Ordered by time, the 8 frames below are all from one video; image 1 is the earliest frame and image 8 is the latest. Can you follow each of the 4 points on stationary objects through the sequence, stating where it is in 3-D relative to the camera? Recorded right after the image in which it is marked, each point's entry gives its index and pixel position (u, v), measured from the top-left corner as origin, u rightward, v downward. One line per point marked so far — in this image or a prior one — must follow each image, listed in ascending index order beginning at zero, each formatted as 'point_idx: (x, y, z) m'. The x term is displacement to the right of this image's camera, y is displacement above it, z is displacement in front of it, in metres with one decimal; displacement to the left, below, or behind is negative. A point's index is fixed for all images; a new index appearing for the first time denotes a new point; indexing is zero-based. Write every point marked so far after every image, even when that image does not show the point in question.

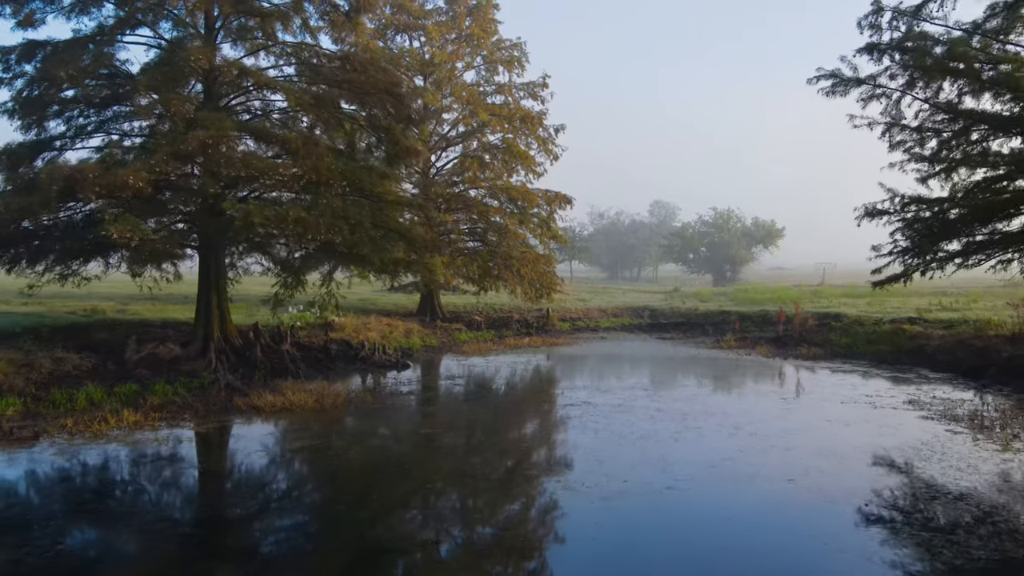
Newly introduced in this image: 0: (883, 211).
0: (+6.0, +1.2, +15.9) m
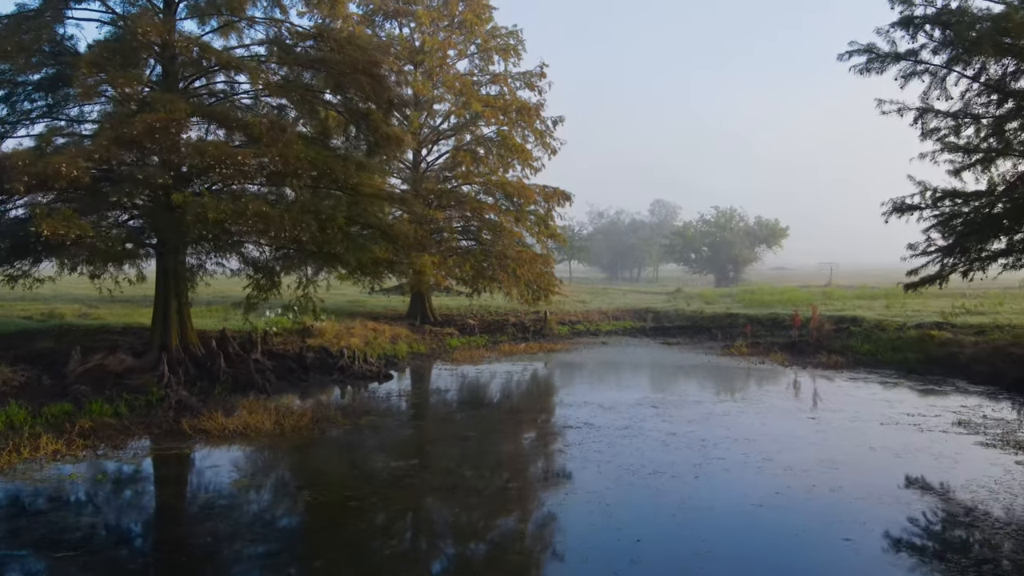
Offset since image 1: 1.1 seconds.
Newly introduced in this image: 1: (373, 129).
0: (+5.9, +1.2, +14.4) m
1: (-1.9, +2.2, +13.4) m
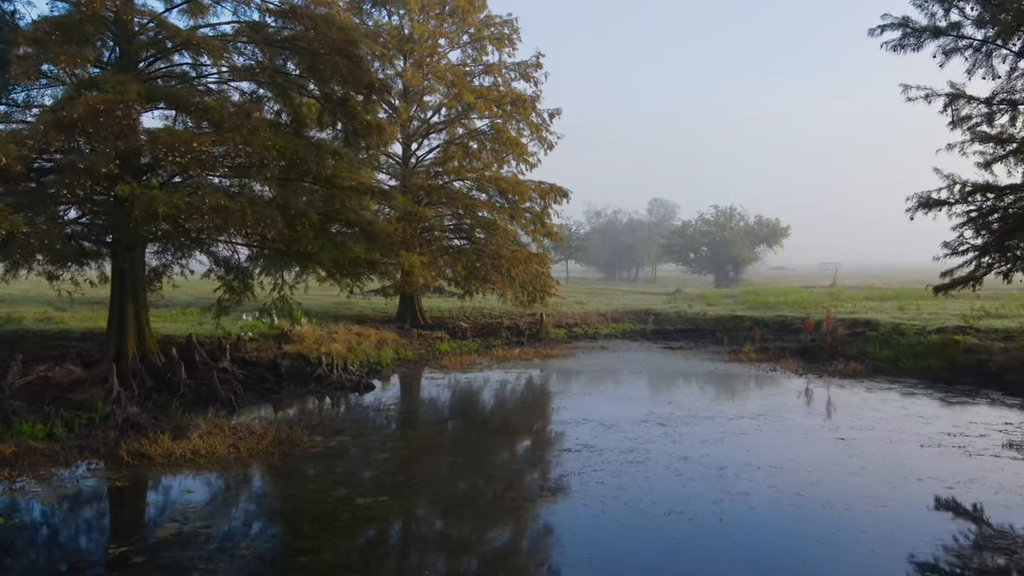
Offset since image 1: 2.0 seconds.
0: (+5.8, +1.2, +13.3) m
1: (-2.0, +2.1, +12.2) m
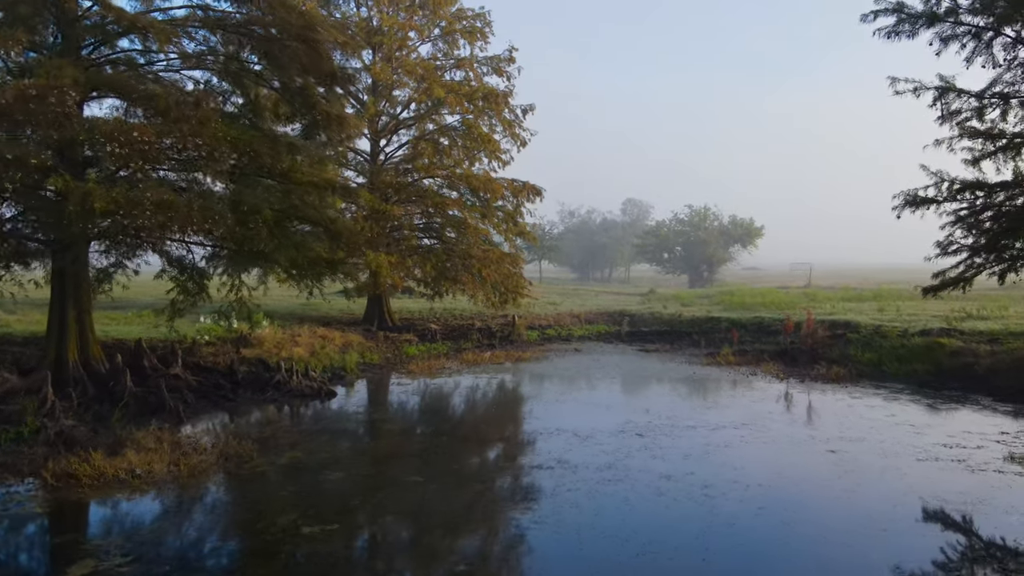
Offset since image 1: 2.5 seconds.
0: (+5.4, +1.1, +12.8) m
1: (-2.4, +2.1, +11.5) m
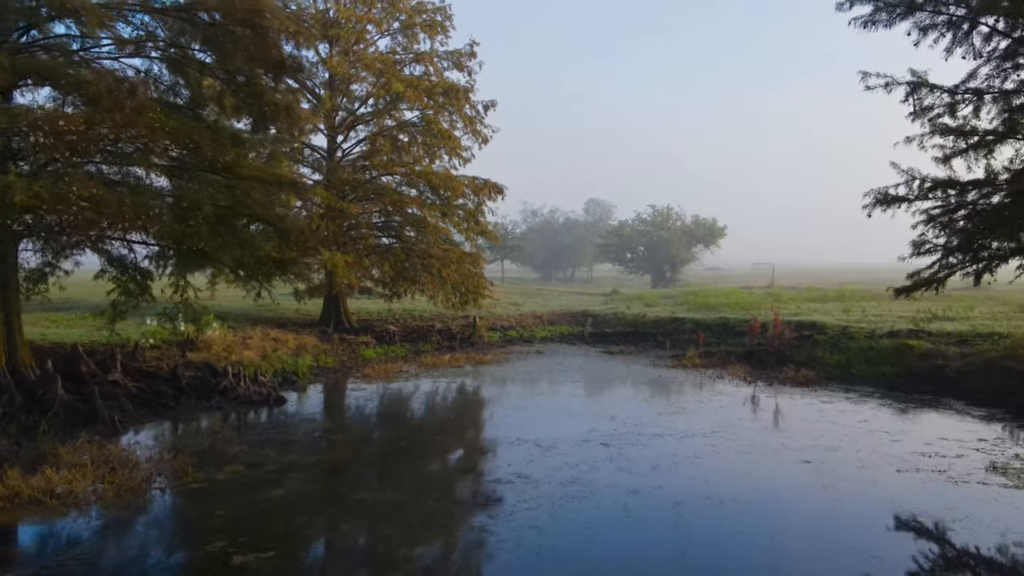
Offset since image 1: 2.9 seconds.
0: (+4.9, +1.1, +12.4) m
1: (-2.8, +2.1, +10.9) m
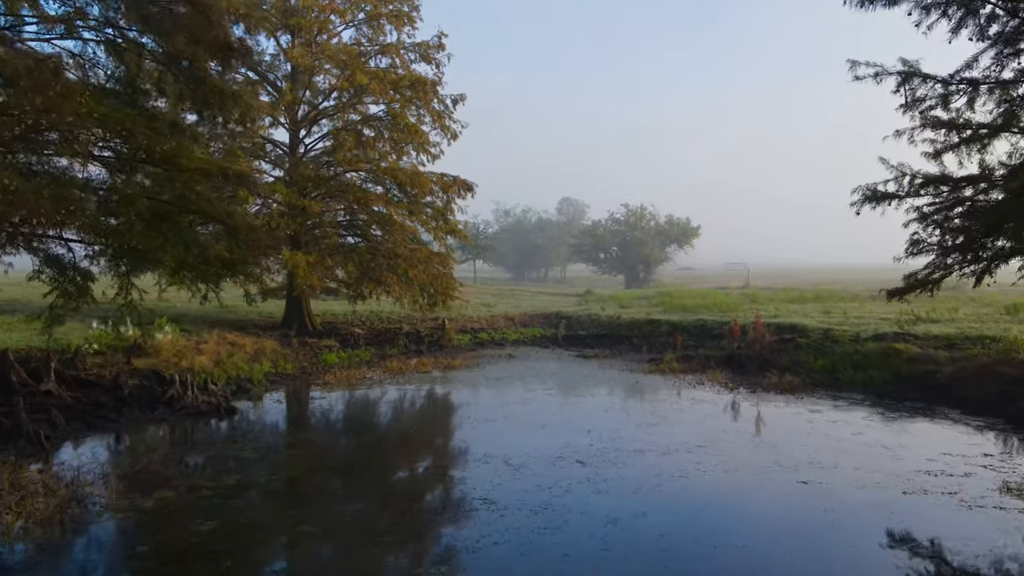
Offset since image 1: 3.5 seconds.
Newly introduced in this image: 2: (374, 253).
0: (+4.5, +1.1, +11.7) m
1: (-3.2, +2.1, +10.0) m
2: (-2.8, +0.7, +20.0) m
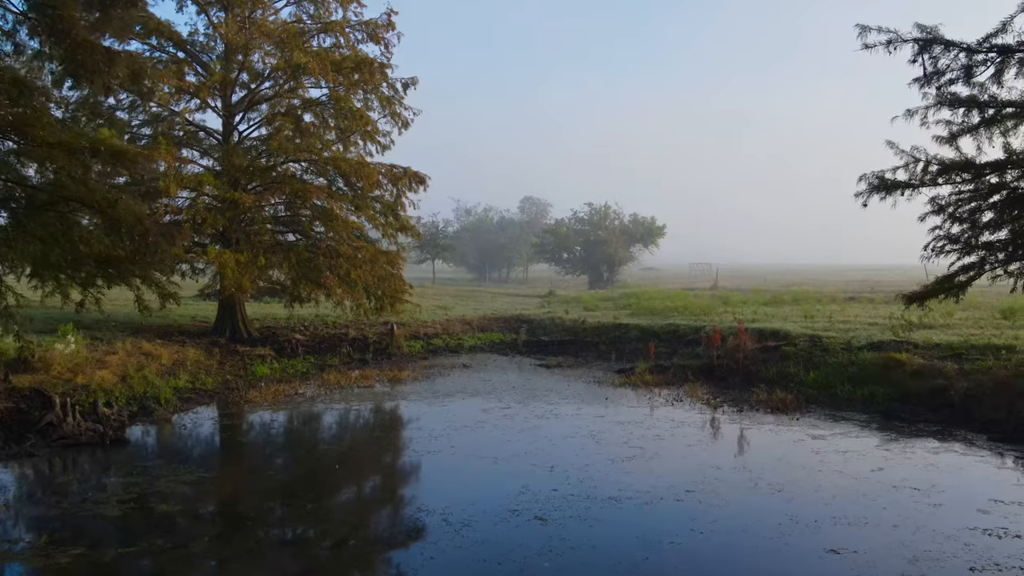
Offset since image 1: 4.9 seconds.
0: (+4.0, +1.1, +10.1) m
1: (-3.6, +2.0, +8.1) m
2: (-3.6, +0.7, +18.1) m
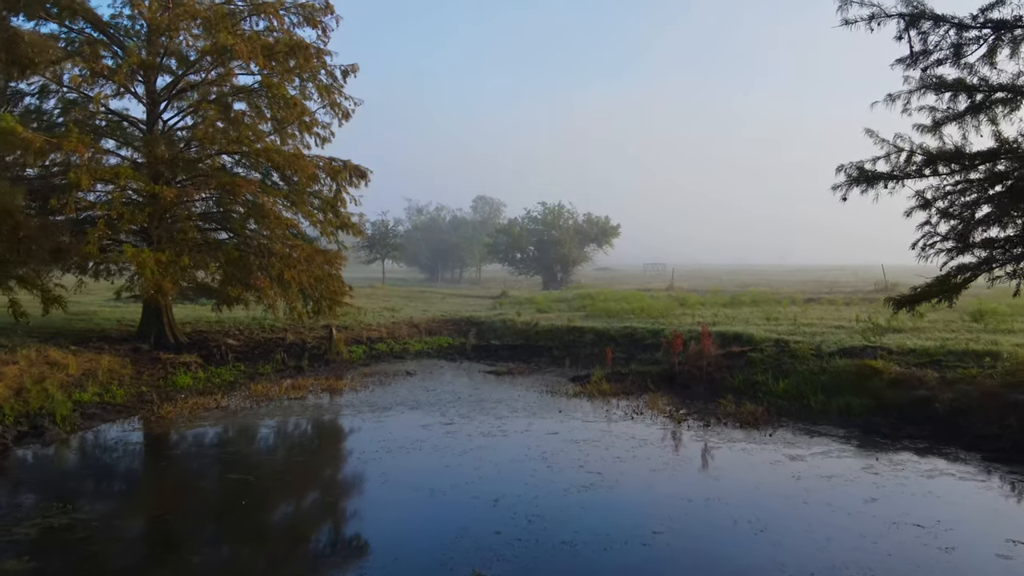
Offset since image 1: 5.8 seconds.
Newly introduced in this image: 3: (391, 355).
0: (+3.4, +1.0, +9.1) m
1: (-4.0, +2.0, +6.7) m
2: (-4.5, +0.6, +16.7) m
3: (-2.3, -1.2, +18.6) m
